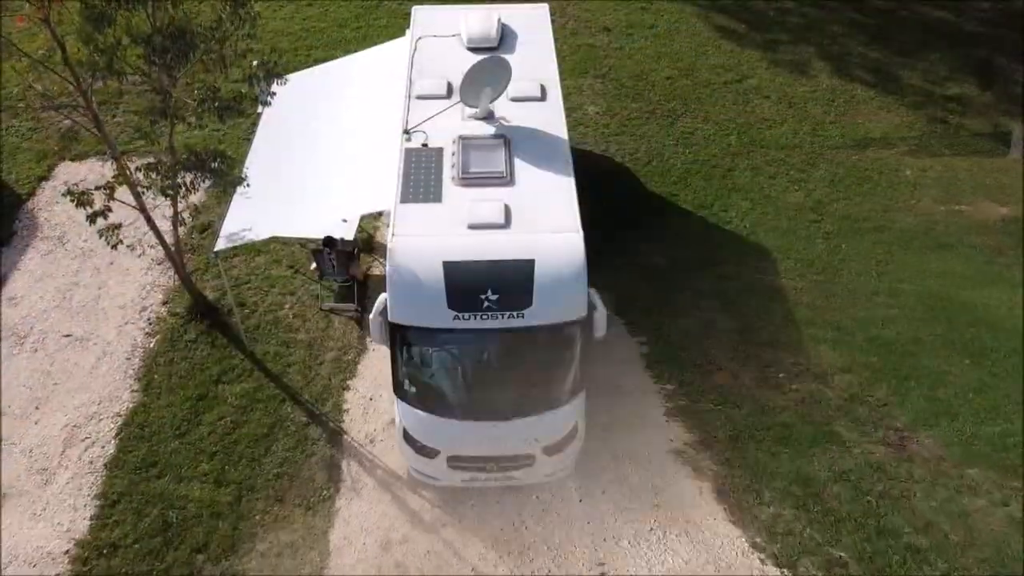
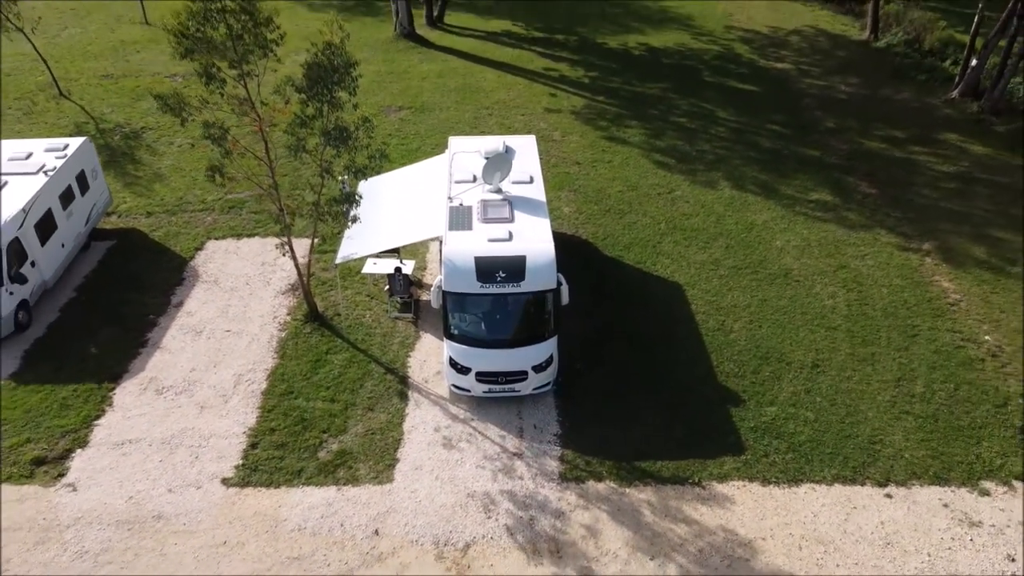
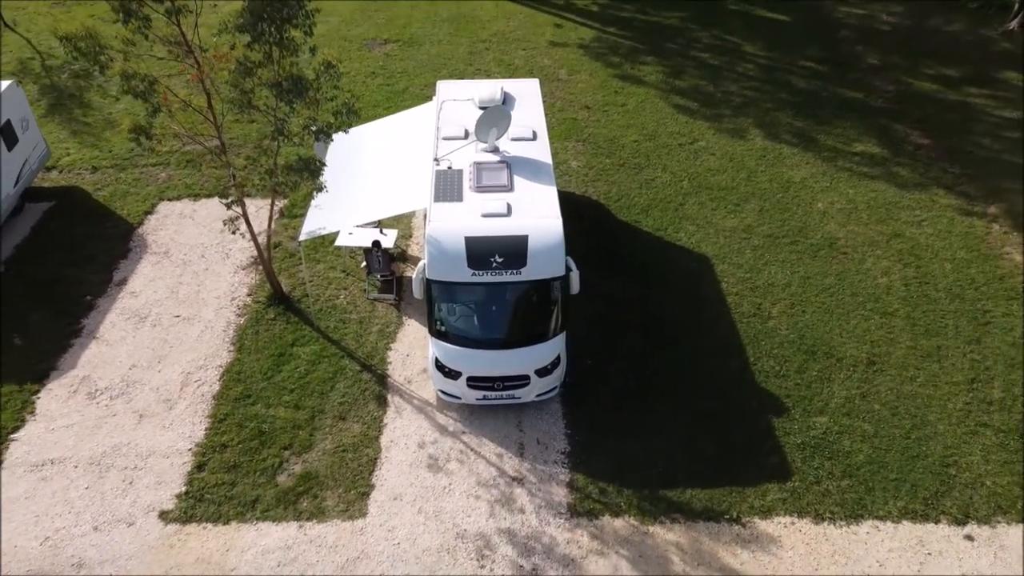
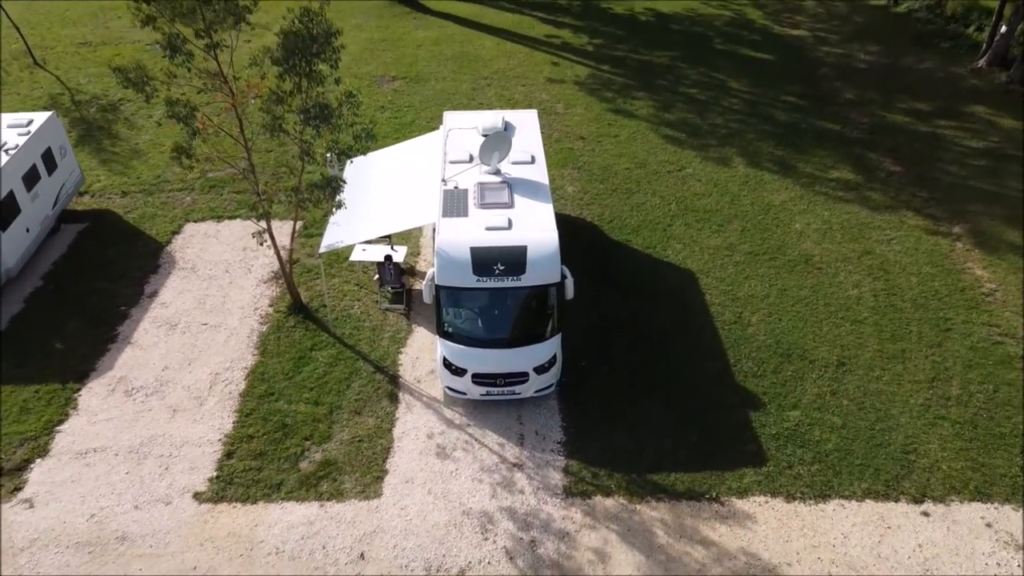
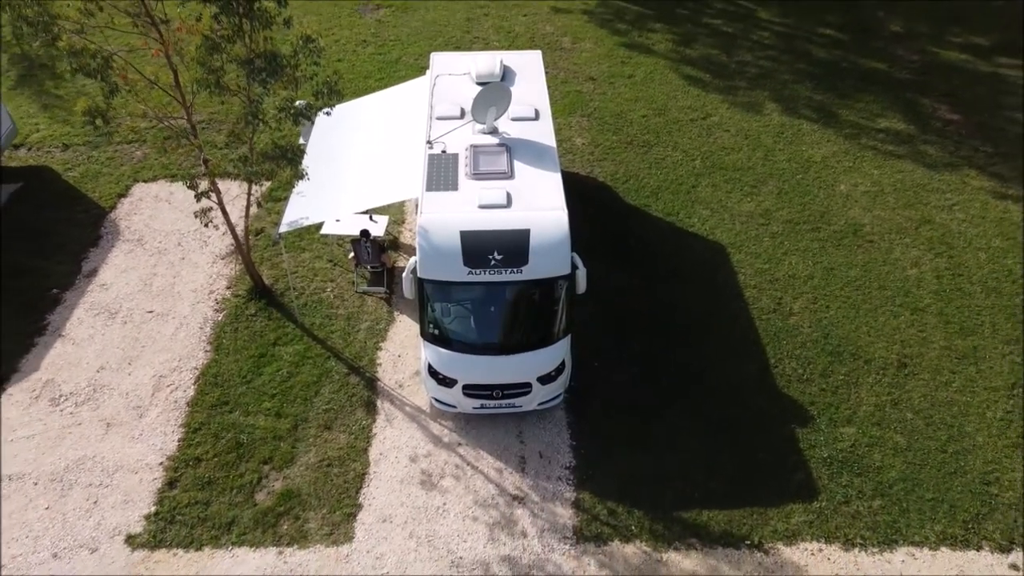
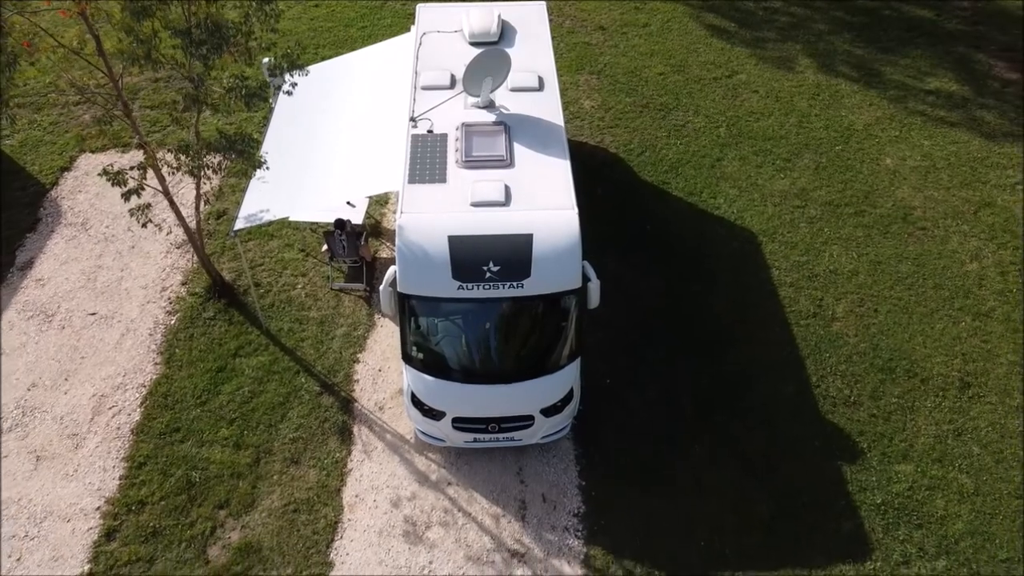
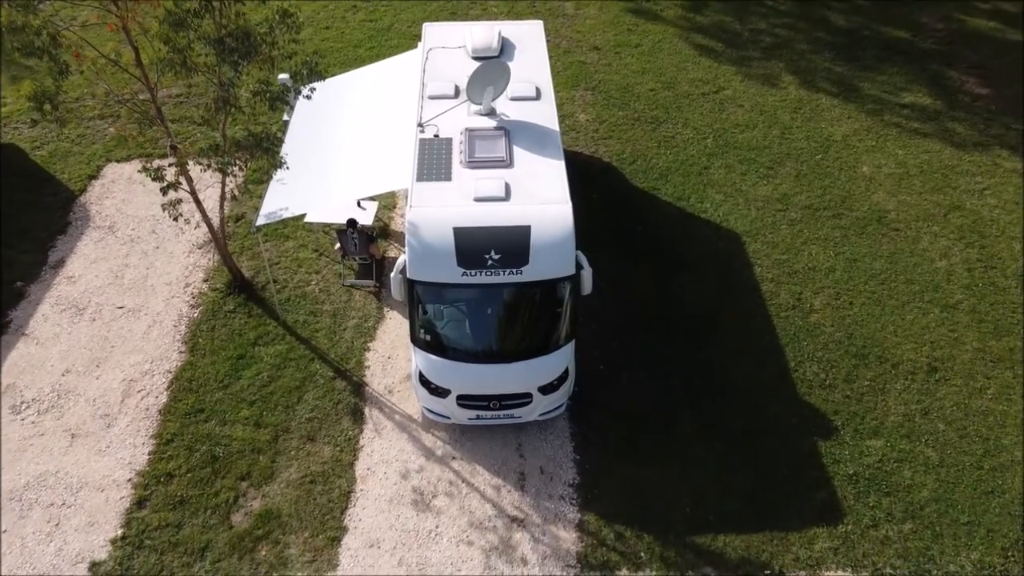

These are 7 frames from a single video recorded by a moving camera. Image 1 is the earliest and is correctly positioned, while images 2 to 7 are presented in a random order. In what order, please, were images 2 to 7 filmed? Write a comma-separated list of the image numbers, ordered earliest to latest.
6, 7, 5, 3, 4, 2
